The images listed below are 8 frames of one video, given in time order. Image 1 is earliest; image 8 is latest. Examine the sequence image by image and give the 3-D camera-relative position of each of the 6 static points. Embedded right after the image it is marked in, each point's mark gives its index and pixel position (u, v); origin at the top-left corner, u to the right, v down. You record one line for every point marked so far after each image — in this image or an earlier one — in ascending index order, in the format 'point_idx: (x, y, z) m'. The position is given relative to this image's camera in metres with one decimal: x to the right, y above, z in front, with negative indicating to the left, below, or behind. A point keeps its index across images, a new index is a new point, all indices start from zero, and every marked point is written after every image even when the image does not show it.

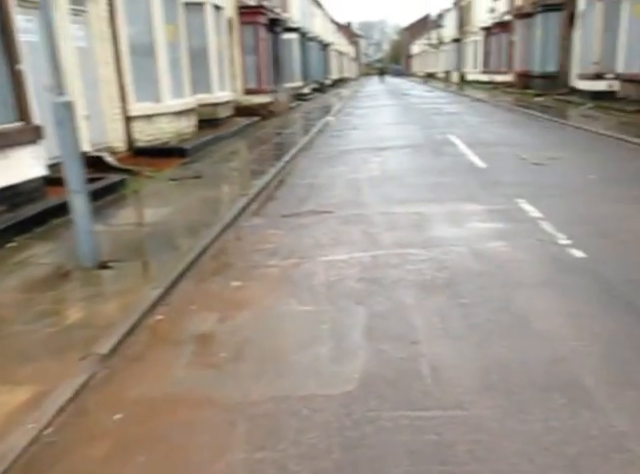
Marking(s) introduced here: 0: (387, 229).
0: (+0.8, +0.1, +8.4) m
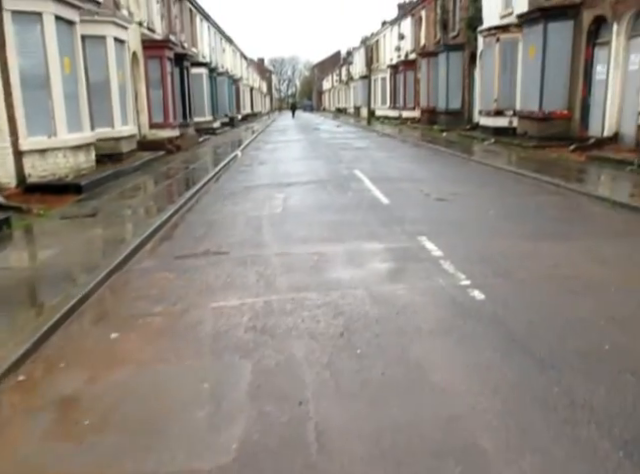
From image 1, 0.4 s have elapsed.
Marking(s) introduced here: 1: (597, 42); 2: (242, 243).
0: (-0.4, -0.4, +7.9) m
1: (+7.6, +5.3, +19.4) m
2: (-1.1, -0.1, +9.8) m
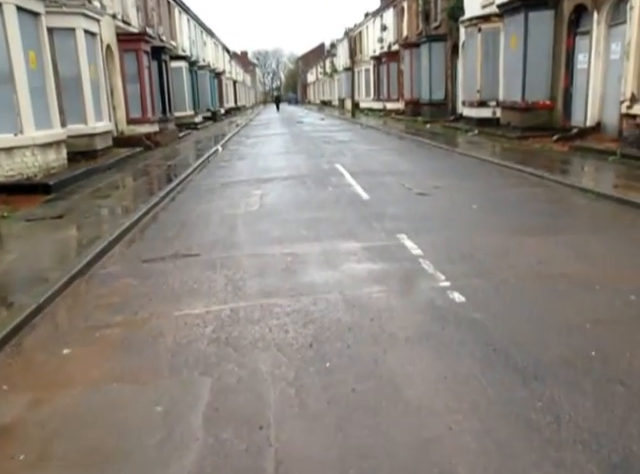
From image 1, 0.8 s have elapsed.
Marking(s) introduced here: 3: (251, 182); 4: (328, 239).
0: (-0.7, -0.4, +7.5) m
1: (+7.0, +5.6, +19.1) m
2: (-1.4, -0.1, +9.4) m
3: (-1.5, +1.3, +15.3) m
4: (+0.1, 0.0, +8.9) m
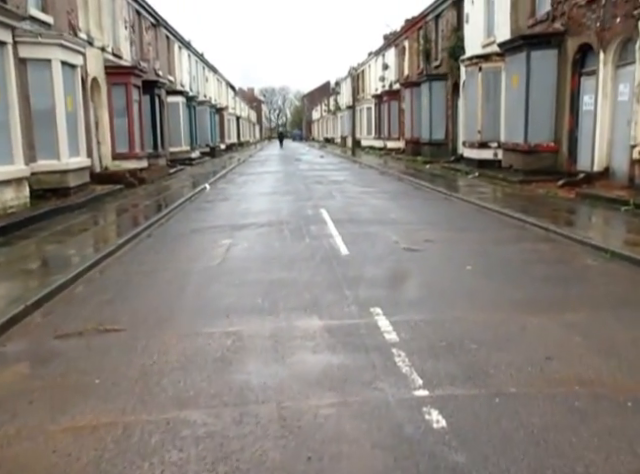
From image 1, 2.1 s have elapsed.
0: (-1.2, -1.1, +5.8) m
1: (+6.7, +4.2, +17.6) m
2: (-1.9, -0.8, +7.7) m
3: (-1.9, +0.2, +13.7) m
4: (-0.4, -0.8, +7.2) m
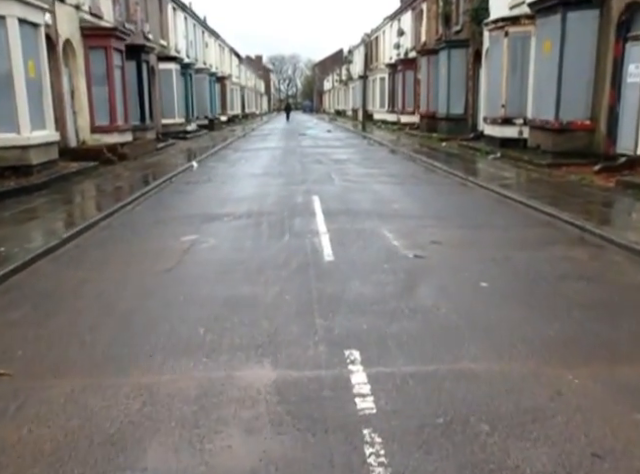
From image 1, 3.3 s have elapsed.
0: (-1.5, -1.2, +4.0) m
1: (+6.7, +4.4, +15.4) m
2: (-2.2, -0.9, +5.9) m
3: (-2.1, +0.4, +11.8) m
4: (-0.7, -0.9, +5.3) m
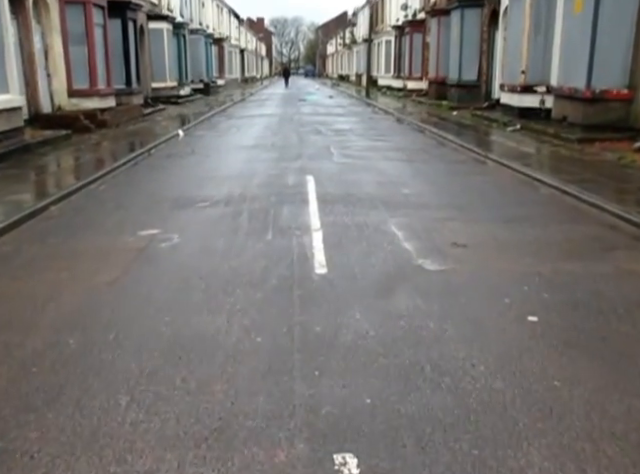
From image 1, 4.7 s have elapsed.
0: (-1.6, -1.4, +2.1) m
1: (+6.7, +4.6, +13.2) m
2: (-2.3, -1.0, +4.0) m
3: (-2.1, +0.6, +9.9) m
4: (-0.8, -1.0, +3.5) m
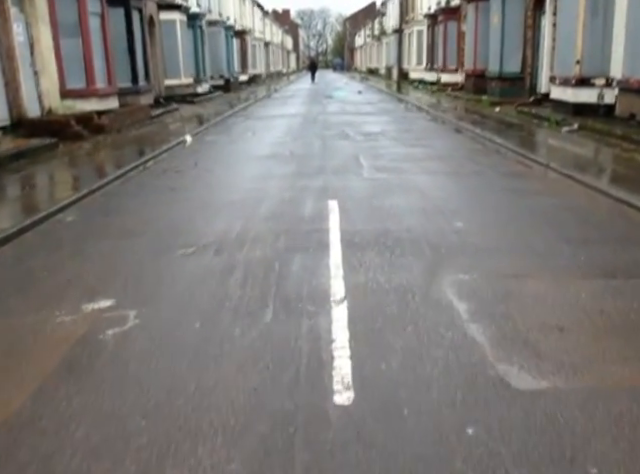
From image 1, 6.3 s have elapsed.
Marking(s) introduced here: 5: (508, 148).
0: (-1.7, -2.0, -0.1) m
1: (+7.1, +4.2, +10.6) m
2: (-2.3, -1.6, +1.8) m
3: (-1.9, +0.1, +7.7) m
4: (-0.8, -1.6, +1.2) m
5: (+3.9, +1.9, +14.4) m
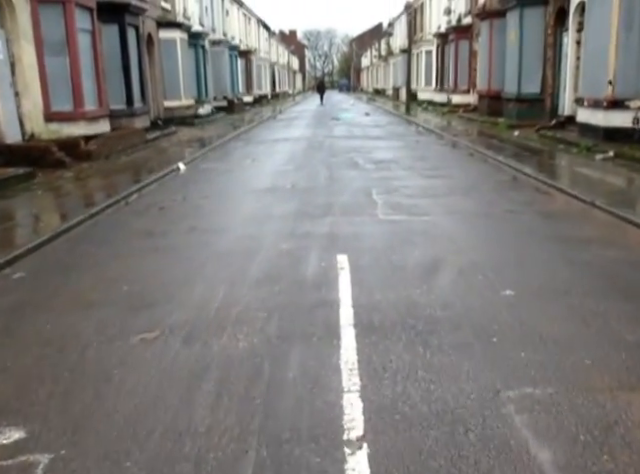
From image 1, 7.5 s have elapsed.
0: (-1.7, -2.4, -1.8) m
1: (+7.2, +3.5, +8.9) m
2: (-2.3, -2.0, +0.1) m
3: (-1.8, -0.5, +6.0) m
4: (-0.8, -2.0, -0.5) m
5: (+4.0, +1.1, +12.8) m
